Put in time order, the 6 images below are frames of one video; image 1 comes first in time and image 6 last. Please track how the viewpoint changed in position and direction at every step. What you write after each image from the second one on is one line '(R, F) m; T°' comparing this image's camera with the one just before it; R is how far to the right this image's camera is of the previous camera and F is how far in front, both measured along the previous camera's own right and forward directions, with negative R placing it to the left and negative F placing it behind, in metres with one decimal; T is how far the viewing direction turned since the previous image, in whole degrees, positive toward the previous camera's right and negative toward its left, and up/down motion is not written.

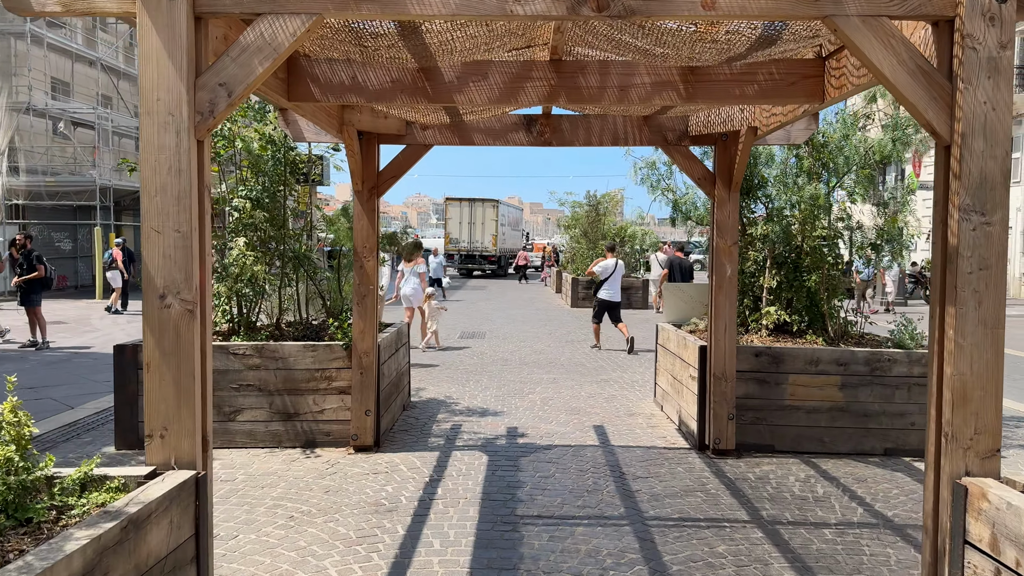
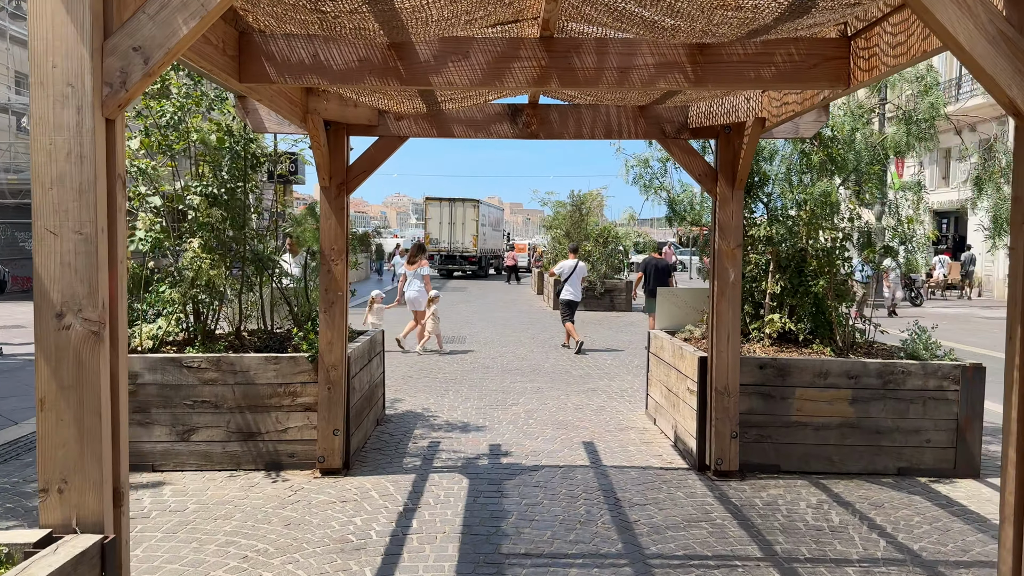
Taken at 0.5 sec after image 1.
(0.0, +0.5) m; +1°
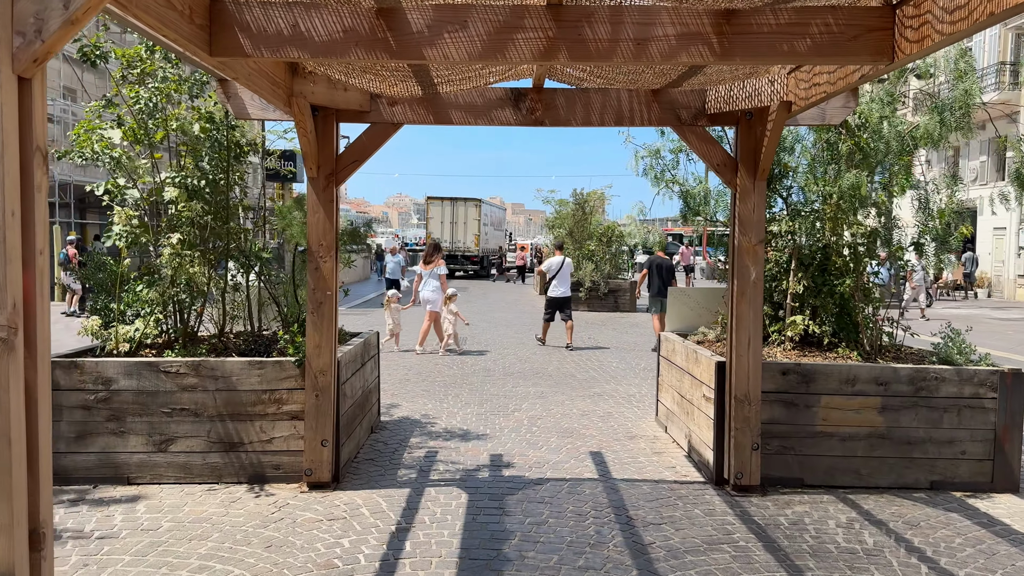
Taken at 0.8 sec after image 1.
(0.0, +0.4) m; 0°
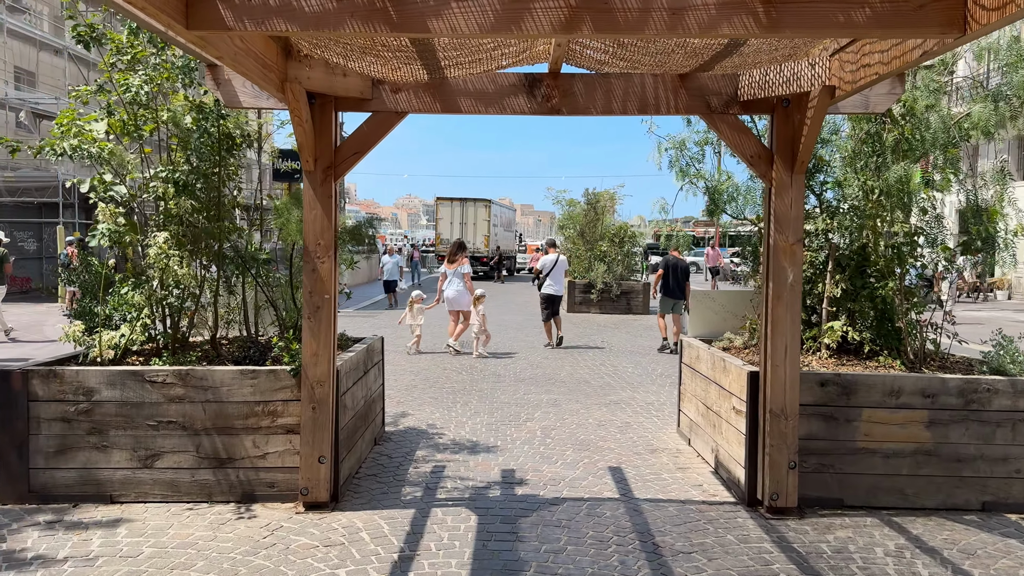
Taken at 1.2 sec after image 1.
(0.0, +0.4) m; -1°
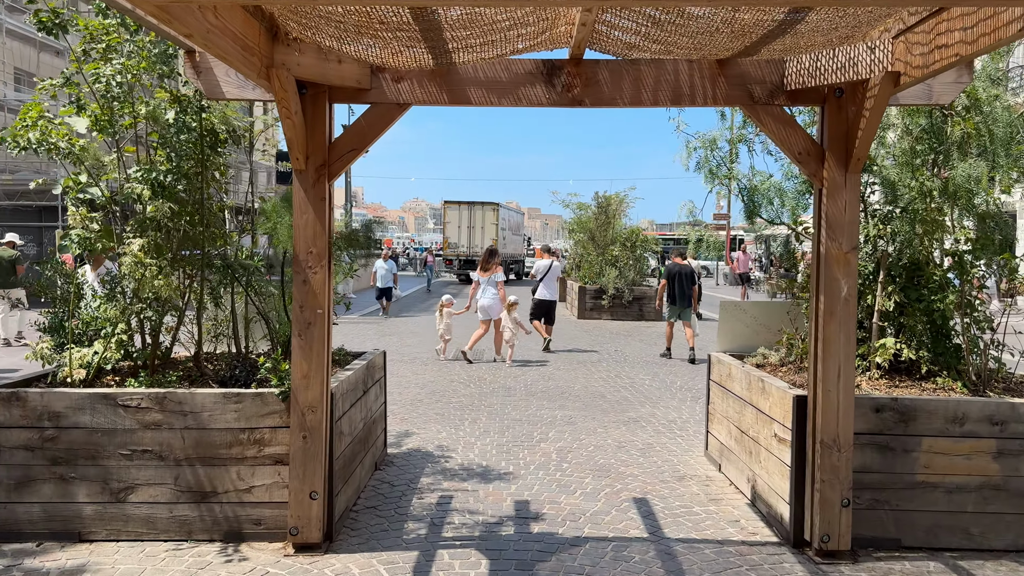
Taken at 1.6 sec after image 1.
(0.0, +0.4) m; 0°
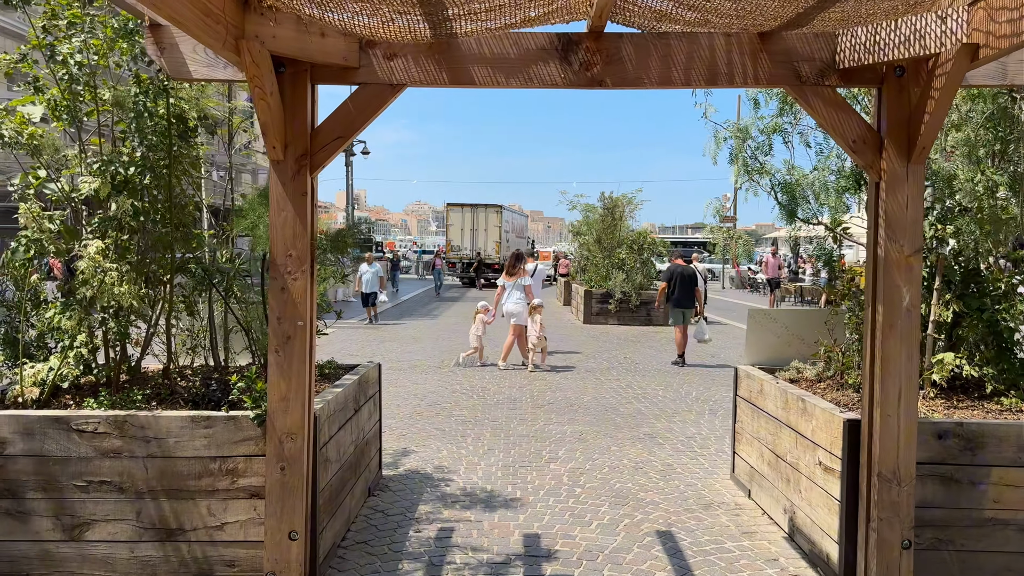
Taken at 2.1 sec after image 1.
(0.0, +0.5) m; 0°
